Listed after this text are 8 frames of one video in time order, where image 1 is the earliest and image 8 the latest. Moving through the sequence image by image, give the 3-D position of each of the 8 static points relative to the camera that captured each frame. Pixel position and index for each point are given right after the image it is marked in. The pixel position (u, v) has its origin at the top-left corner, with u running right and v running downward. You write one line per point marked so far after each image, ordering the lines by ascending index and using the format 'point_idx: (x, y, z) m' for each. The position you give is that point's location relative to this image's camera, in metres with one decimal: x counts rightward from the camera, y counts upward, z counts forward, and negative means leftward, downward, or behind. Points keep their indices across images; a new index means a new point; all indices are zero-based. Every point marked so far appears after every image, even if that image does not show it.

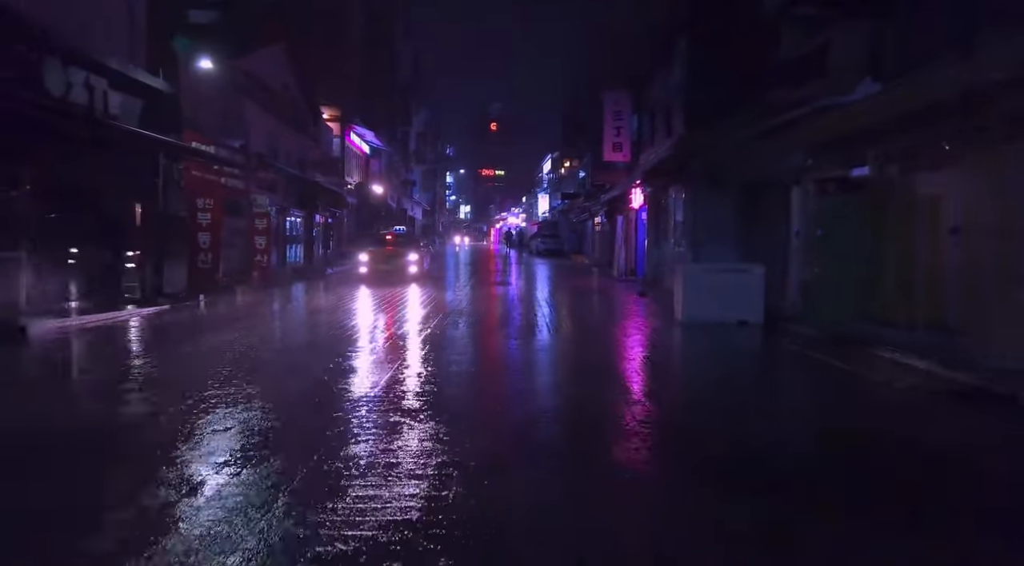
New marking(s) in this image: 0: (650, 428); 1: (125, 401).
0: (+1.2, -1.7, +7.2) m
1: (-5.4, -1.7, +9.8) m
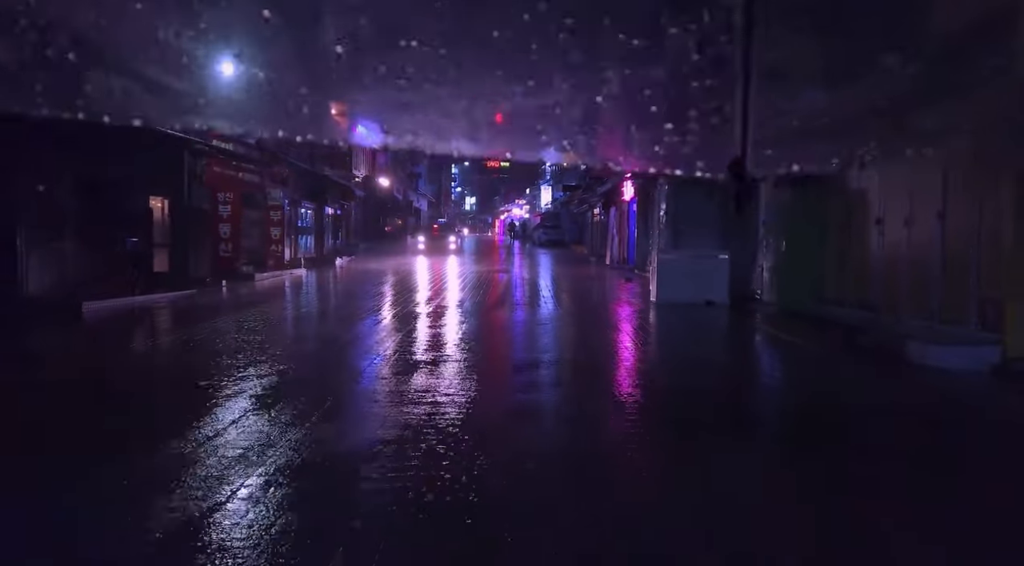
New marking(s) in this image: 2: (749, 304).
0: (+1.0, -1.4, +8.9) m
1: (-5.6, -1.4, +11.6) m
2: (+5.1, -0.4, +16.2) m
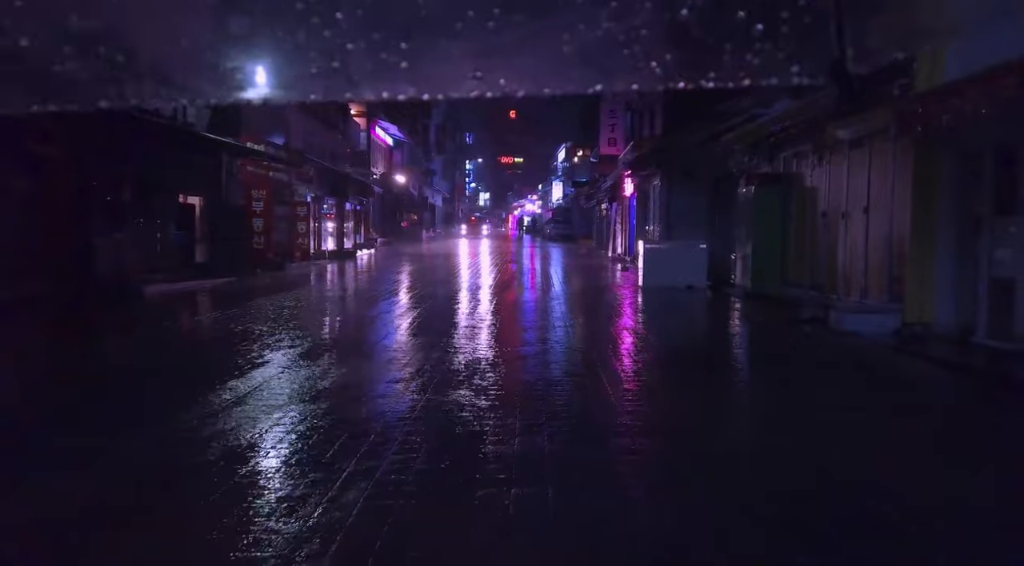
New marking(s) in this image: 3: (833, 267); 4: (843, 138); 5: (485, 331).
0: (+0.9, -1.1, +10.9) m
1: (-5.6, -1.1, +13.7) m
2: (+5.2, -0.1, +18.2) m
3: (+5.7, +0.3, +13.4) m
4: (+5.4, +2.4, +12.4) m
5: (-0.6, -0.9, +14.7) m
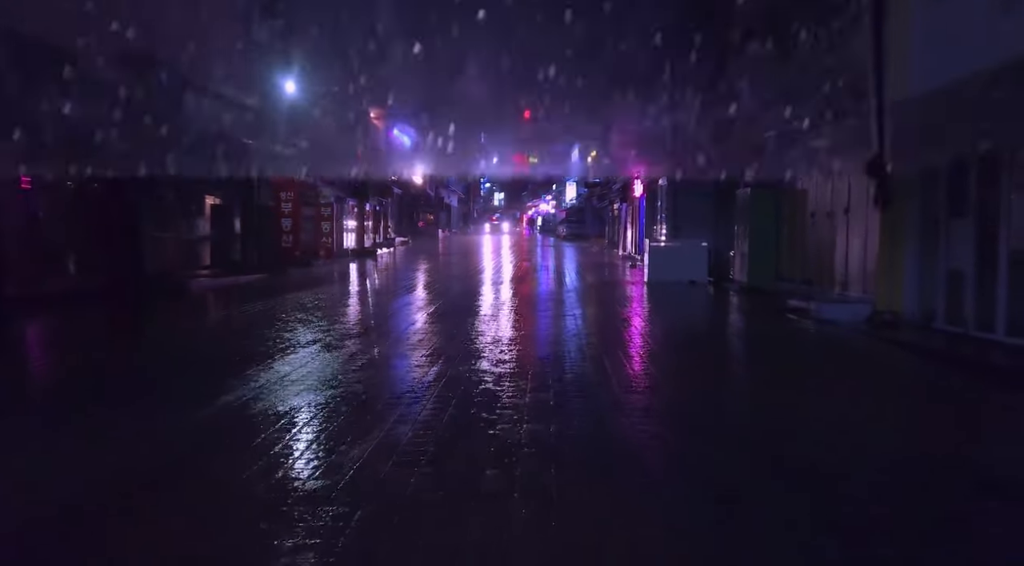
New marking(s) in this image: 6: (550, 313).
0: (+1.1, -1.0, +12.2) m
1: (-5.3, -1.0, +15.1) m
2: (+5.5, 0.0, +19.4) m
3: (+5.9, +0.4, +14.6) m
4: (+5.7, +2.5, +13.6) m
5: (-0.3, -0.8, +16.0) m
6: (+0.8, -0.6, +17.1) m
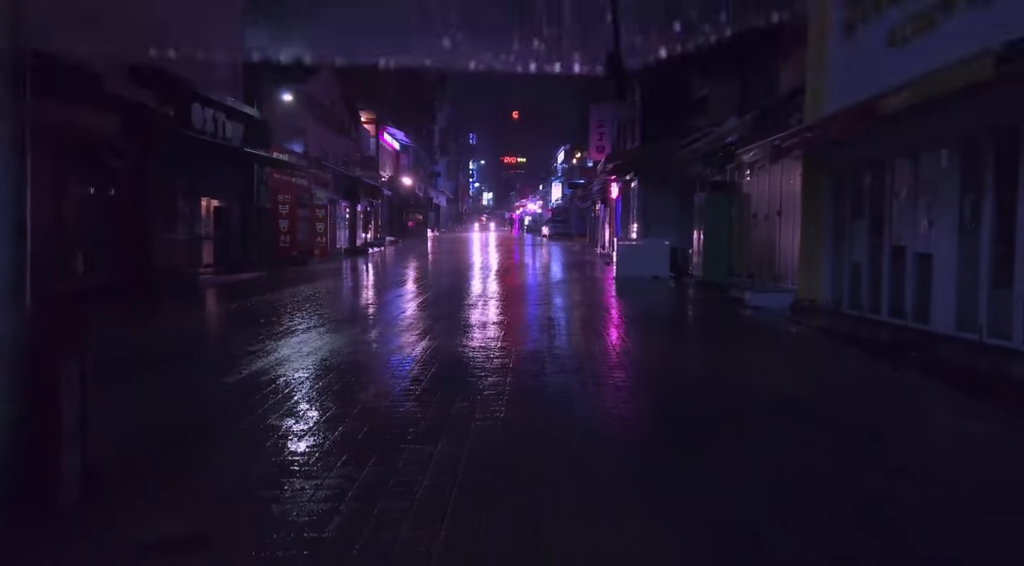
0: (+0.7, -0.9, +14.1) m
1: (-5.8, -0.9, +16.9) m
2: (+5.0, +0.1, +21.3) m
3: (+5.5, +0.5, +16.5) m
4: (+5.2, +2.6, +15.5) m
5: (-0.8, -0.7, +17.9) m
6: (+0.3, -0.5, +19.0) m
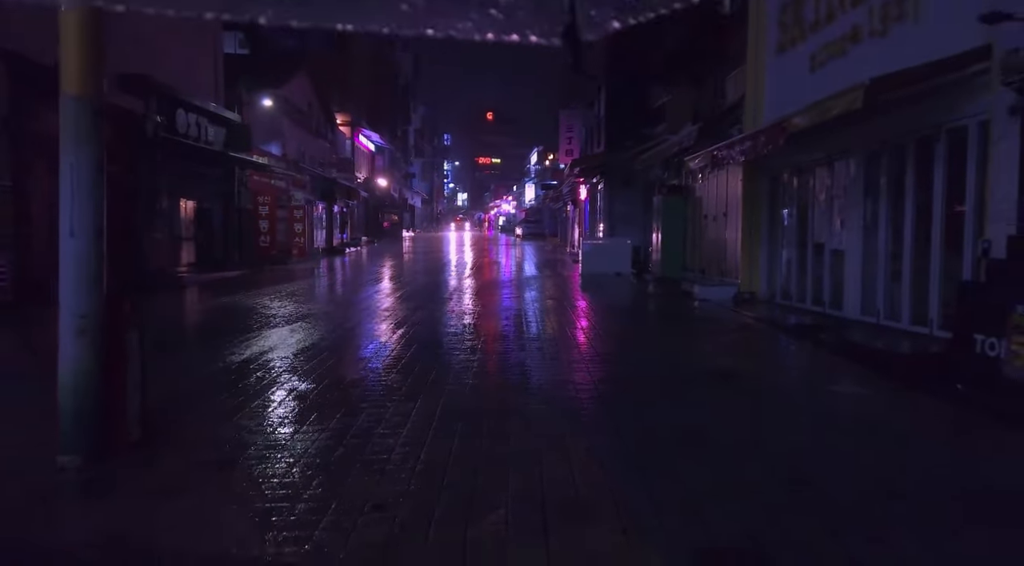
0: (+0.1, -0.8, +15.4) m
1: (-6.5, -0.8, +18.0) m
2: (+4.1, +0.2, +22.8) m
3: (+4.8, +0.7, +18.0) m
4: (+4.5, +2.8, +17.0) m
5: (-1.5, -0.6, +19.2) m
6: (-0.5, -0.4, +20.3) m
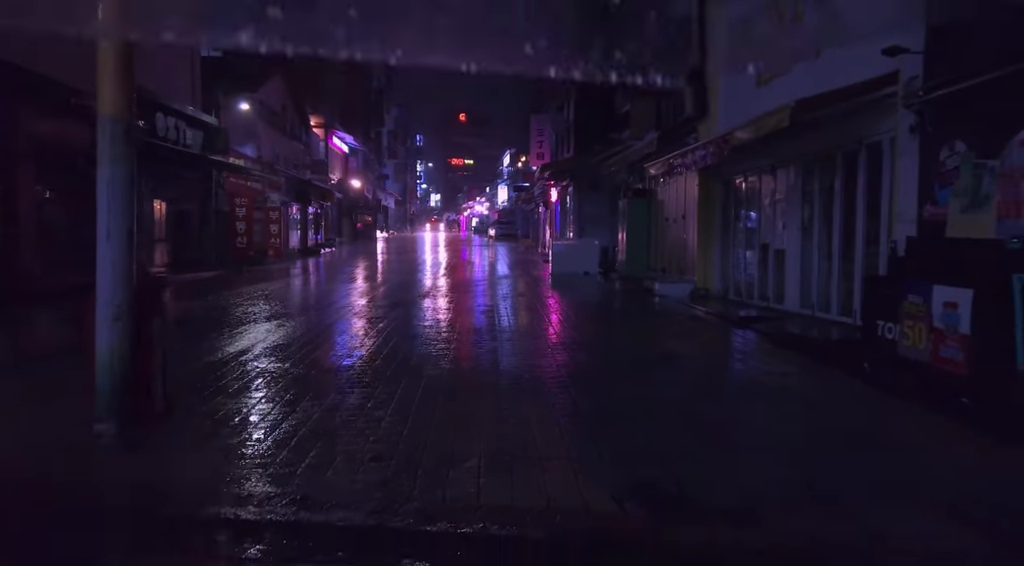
0: (-0.5, -0.8, +16.4) m
1: (-7.2, -0.8, +18.7) m
2: (+3.3, +0.3, +23.9) m
3: (+4.1, +0.7, +19.1) m
4: (+3.9, +2.8, +18.1) m
5: (-2.2, -0.5, +20.1) m
6: (-1.2, -0.4, +21.2) m
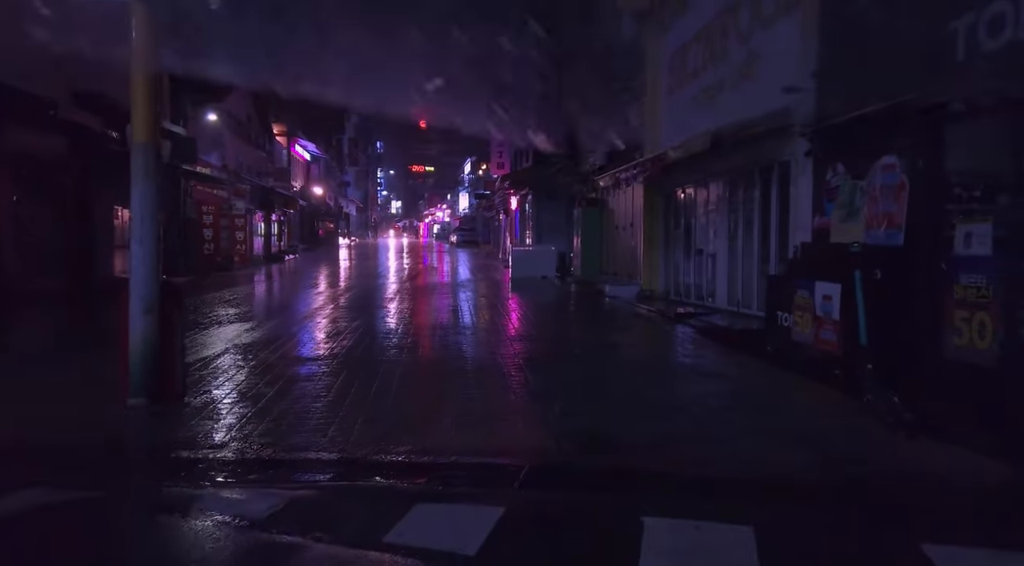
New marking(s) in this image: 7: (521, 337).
0: (-1.4, -0.8, +17.7) m
1: (-8.2, -0.9, +19.7) m
2: (+2.0, +0.2, +25.4) m
3: (+3.1, +0.6, +20.7) m
4: (+2.9, +2.7, +19.7) m
5: (-3.3, -0.6, +21.3) m
6: (-2.4, -0.5, +22.5) m
7: (+0.2, -1.0, +13.4) m
